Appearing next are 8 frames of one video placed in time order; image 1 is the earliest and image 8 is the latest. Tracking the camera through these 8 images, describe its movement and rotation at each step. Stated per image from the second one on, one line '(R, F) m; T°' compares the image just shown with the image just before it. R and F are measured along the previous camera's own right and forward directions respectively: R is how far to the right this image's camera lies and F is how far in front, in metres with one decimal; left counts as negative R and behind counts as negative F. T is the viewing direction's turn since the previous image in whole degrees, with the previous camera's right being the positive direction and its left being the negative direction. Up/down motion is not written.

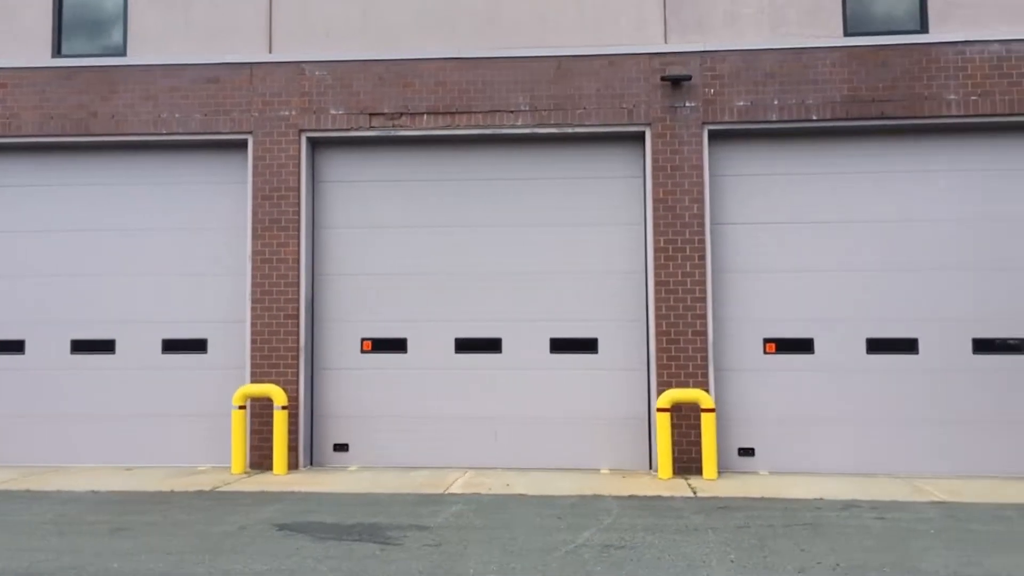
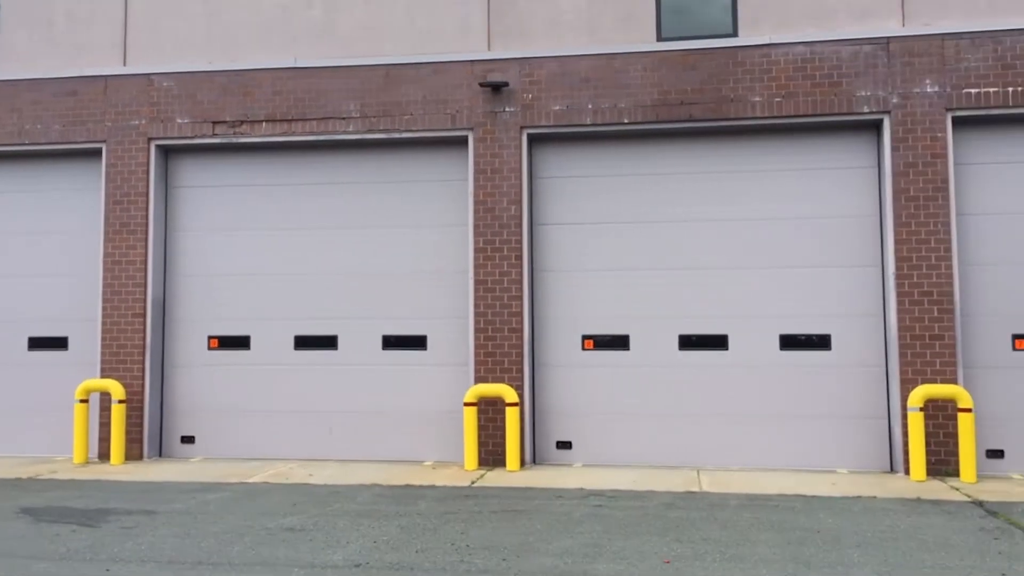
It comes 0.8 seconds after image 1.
(+3.4, -0.4) m; -2°
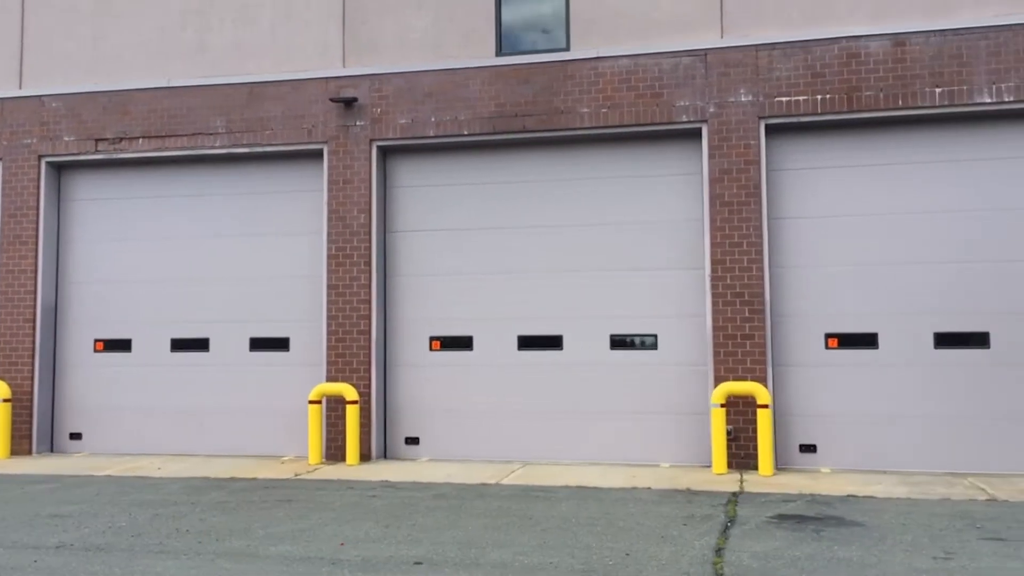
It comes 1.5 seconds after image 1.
(+3.1, -0.6) m; -2°
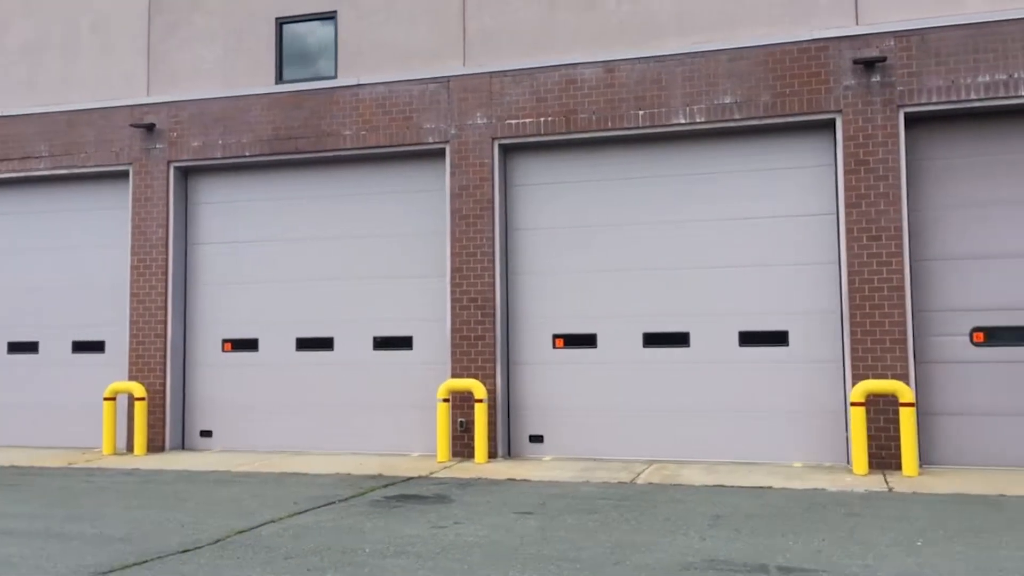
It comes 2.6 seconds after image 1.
(+4.6, -1.2) m; -2°
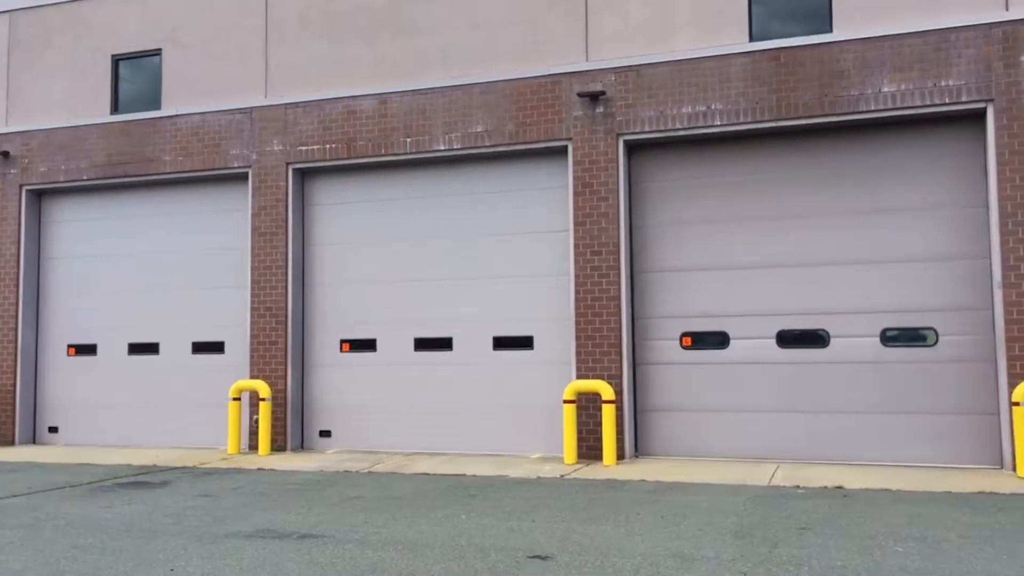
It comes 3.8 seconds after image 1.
(+4.3, -1.3) m; -2°
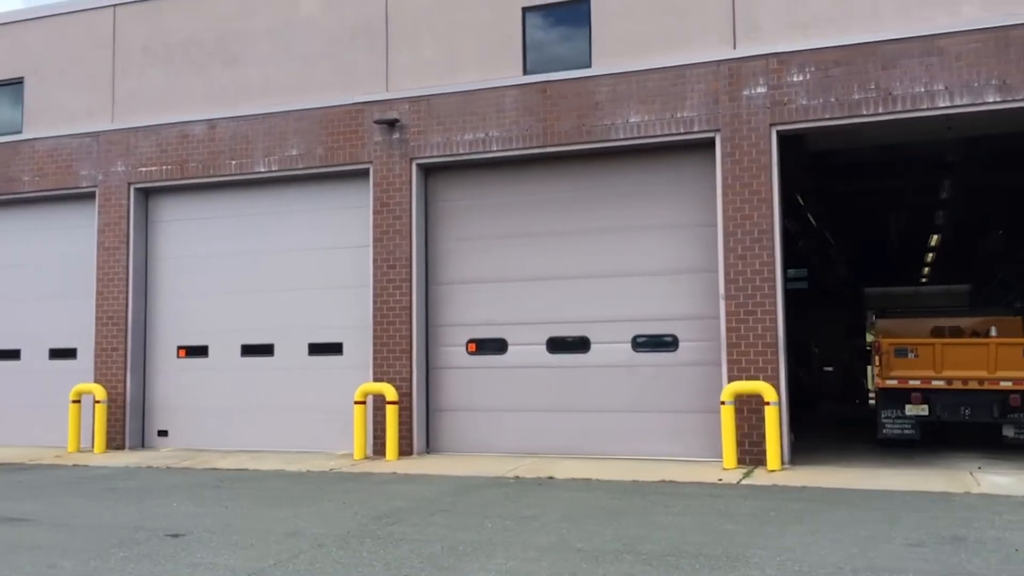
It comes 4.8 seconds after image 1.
(+3.6, -1.2) m; 0°
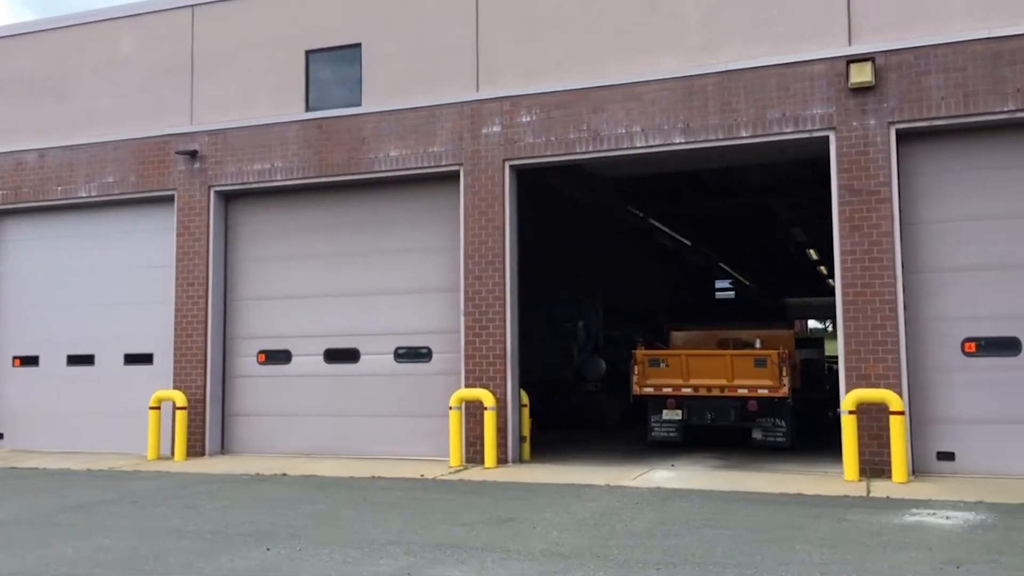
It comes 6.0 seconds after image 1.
(+4.1, -1.4) m; 0°
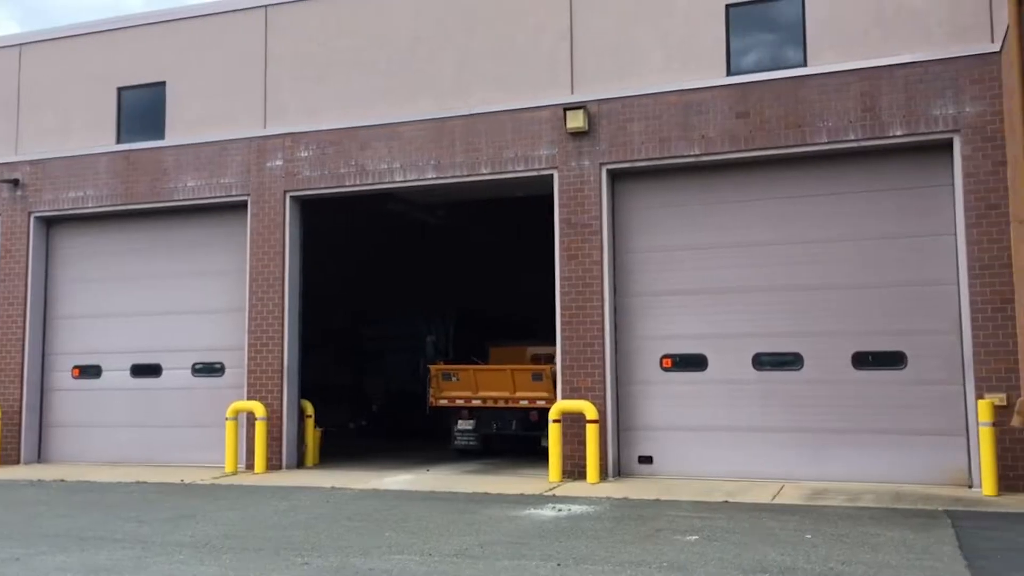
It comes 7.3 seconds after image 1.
(+3.9, -1.3) m; +2°
